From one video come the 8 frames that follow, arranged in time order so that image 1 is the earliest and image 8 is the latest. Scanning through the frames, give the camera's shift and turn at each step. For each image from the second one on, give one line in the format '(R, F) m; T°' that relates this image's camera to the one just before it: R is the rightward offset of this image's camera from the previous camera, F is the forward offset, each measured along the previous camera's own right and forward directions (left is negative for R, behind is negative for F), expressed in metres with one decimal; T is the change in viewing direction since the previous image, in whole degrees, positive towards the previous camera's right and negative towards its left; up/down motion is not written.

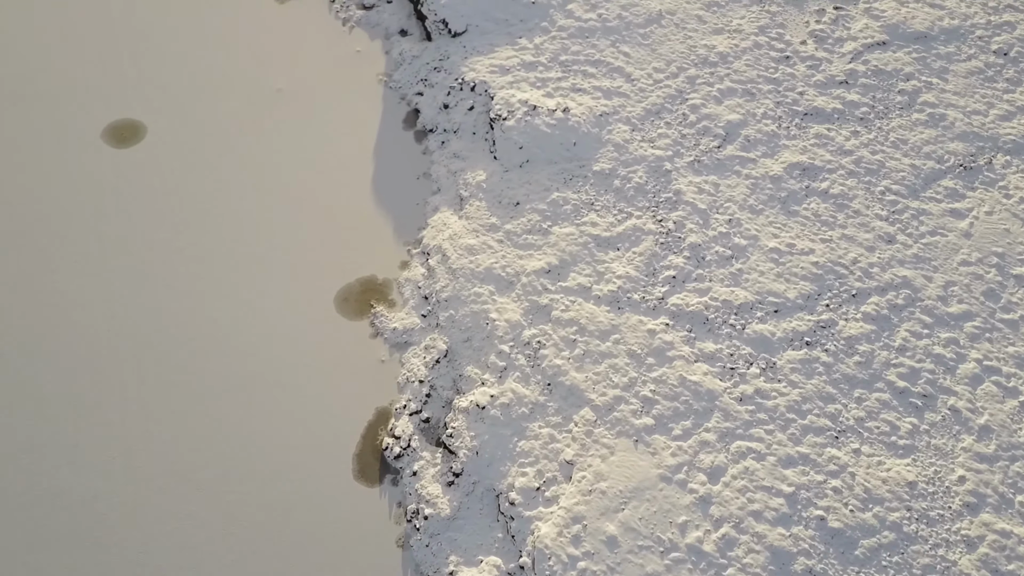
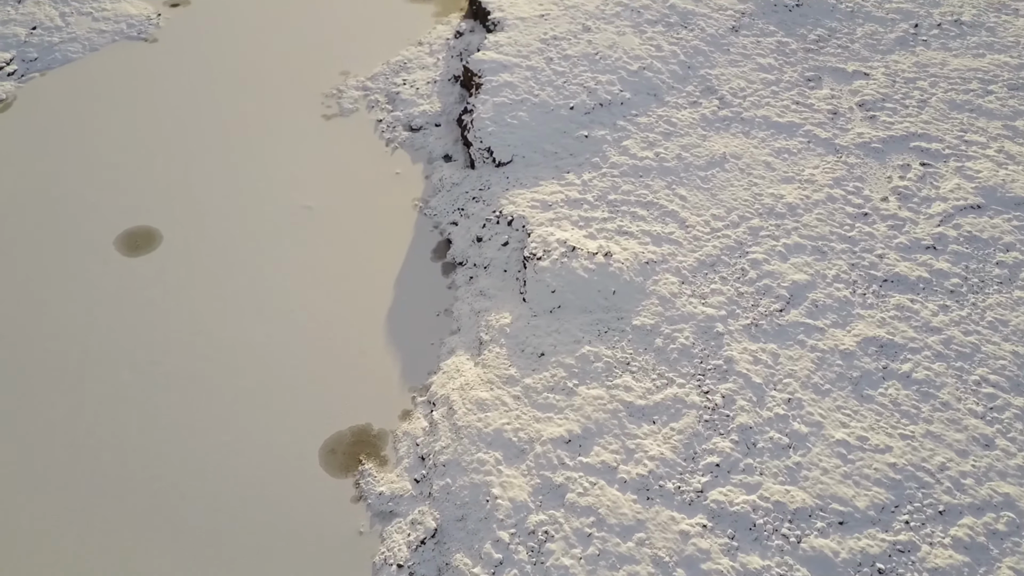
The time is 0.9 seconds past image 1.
(+0.2, +0.7) m; -5°
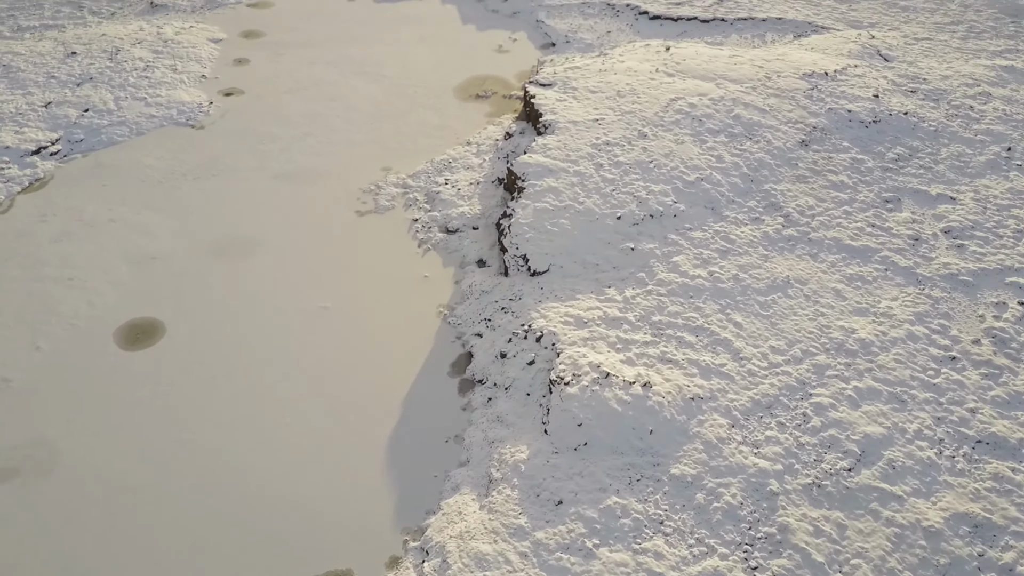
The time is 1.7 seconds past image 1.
(+0.2, +0.6) m; -5°
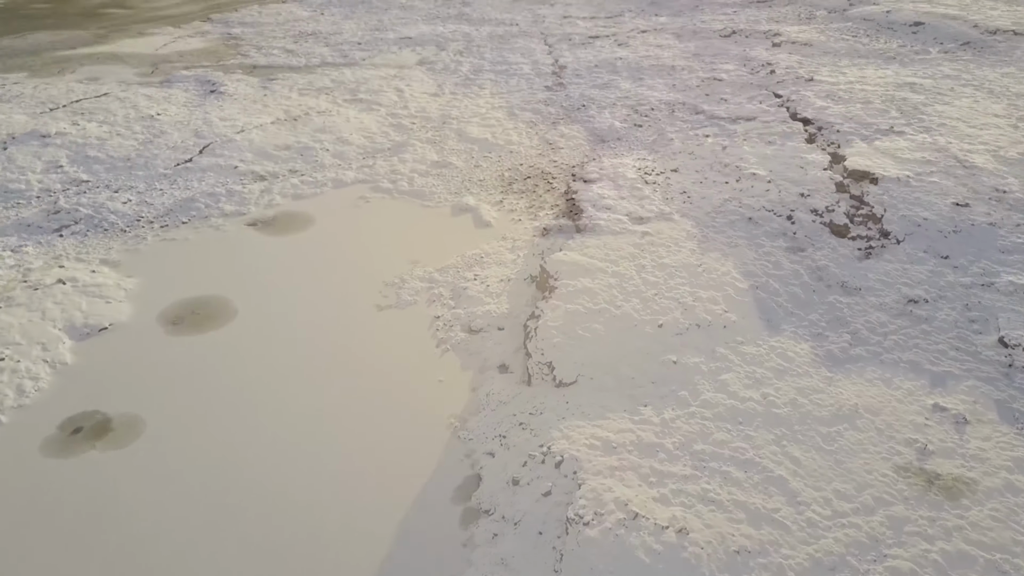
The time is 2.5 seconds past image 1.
(+0.1, +0.7) m; -3°
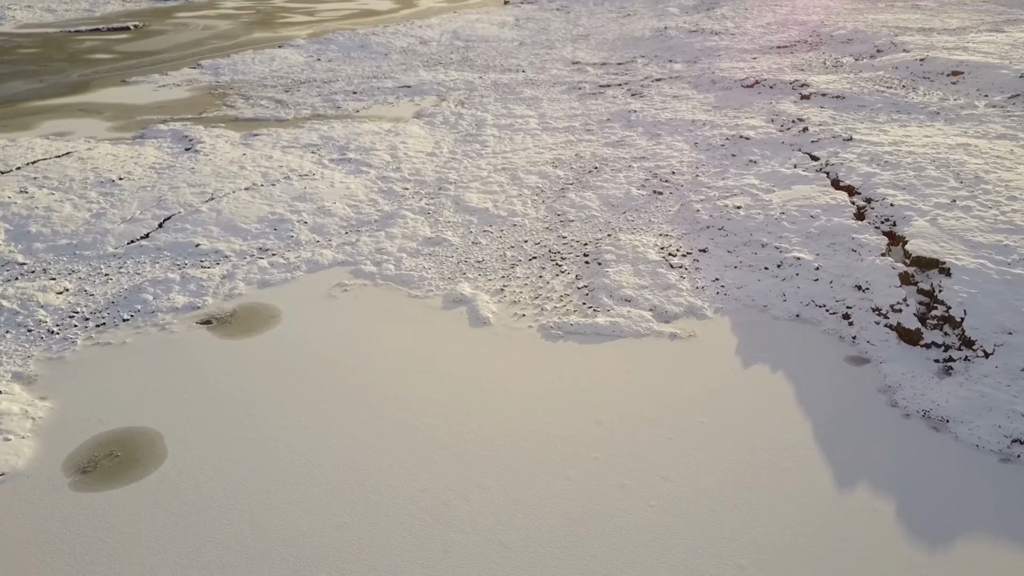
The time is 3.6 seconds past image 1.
(0.0, +1.2) m; 0°
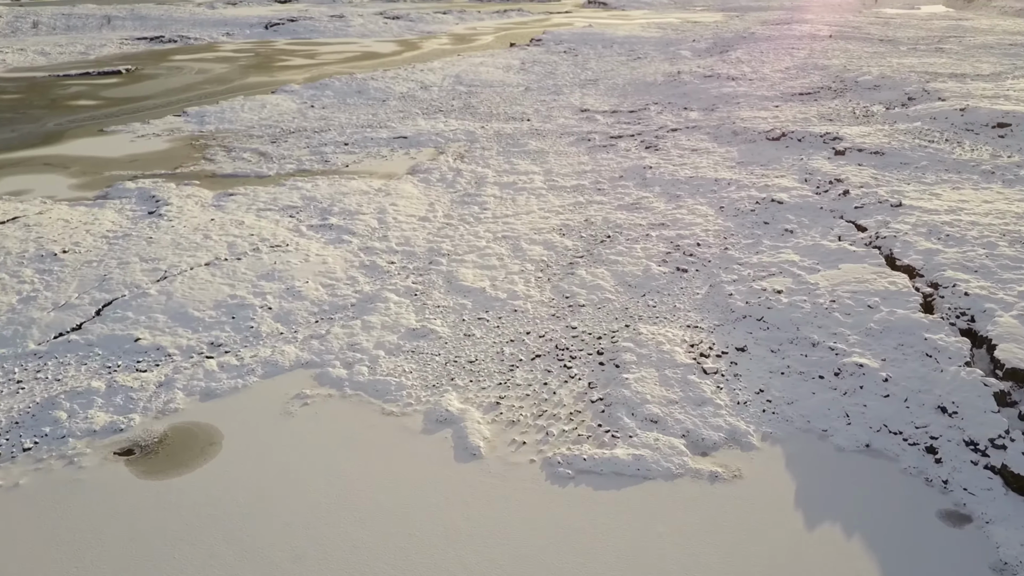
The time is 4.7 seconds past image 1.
(+0.1, +1.2) m; -1°
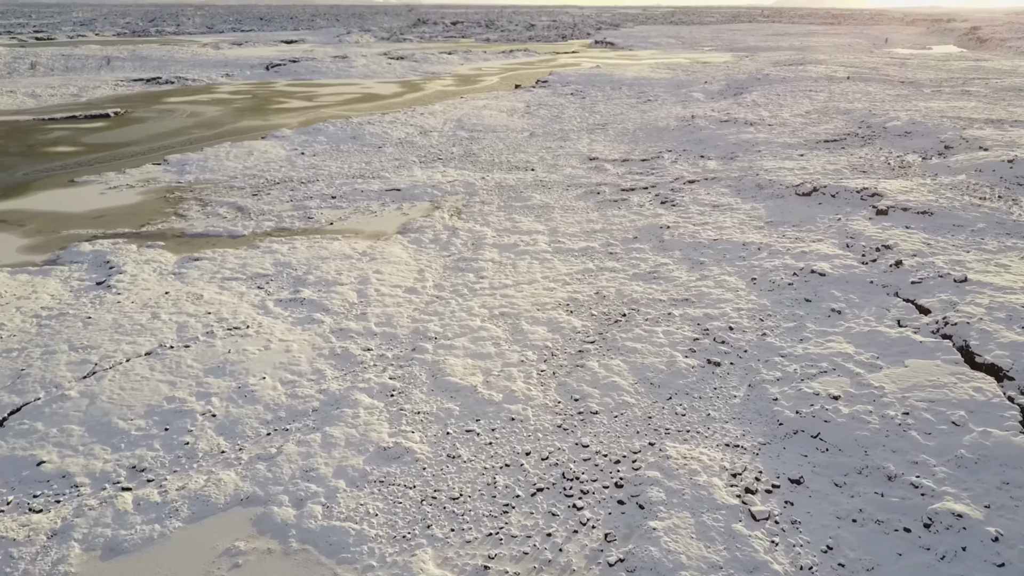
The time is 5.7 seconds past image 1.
(+0.1, +1.2) m; -1°
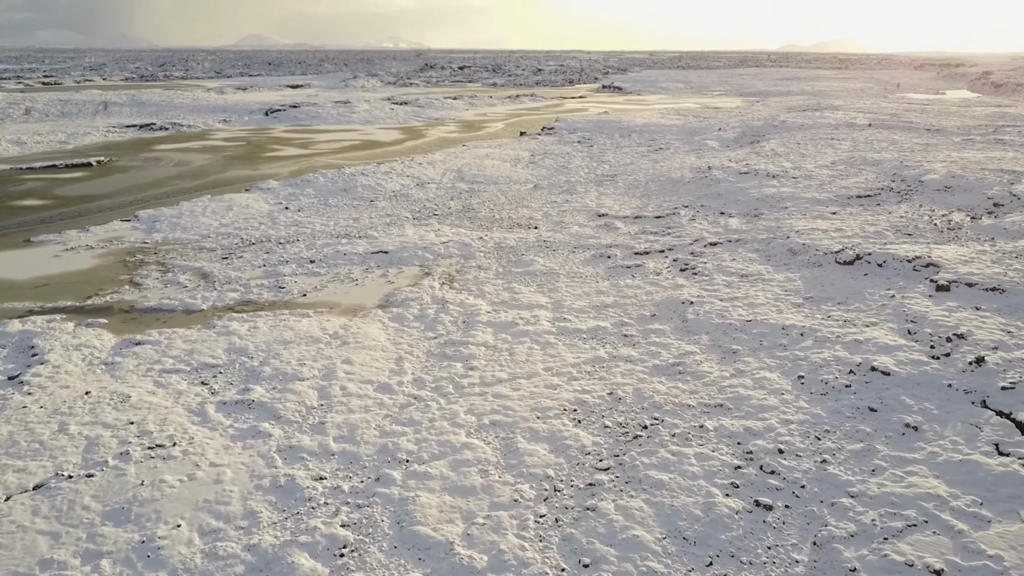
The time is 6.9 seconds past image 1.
(+0.1, +1.4) m; -1°
